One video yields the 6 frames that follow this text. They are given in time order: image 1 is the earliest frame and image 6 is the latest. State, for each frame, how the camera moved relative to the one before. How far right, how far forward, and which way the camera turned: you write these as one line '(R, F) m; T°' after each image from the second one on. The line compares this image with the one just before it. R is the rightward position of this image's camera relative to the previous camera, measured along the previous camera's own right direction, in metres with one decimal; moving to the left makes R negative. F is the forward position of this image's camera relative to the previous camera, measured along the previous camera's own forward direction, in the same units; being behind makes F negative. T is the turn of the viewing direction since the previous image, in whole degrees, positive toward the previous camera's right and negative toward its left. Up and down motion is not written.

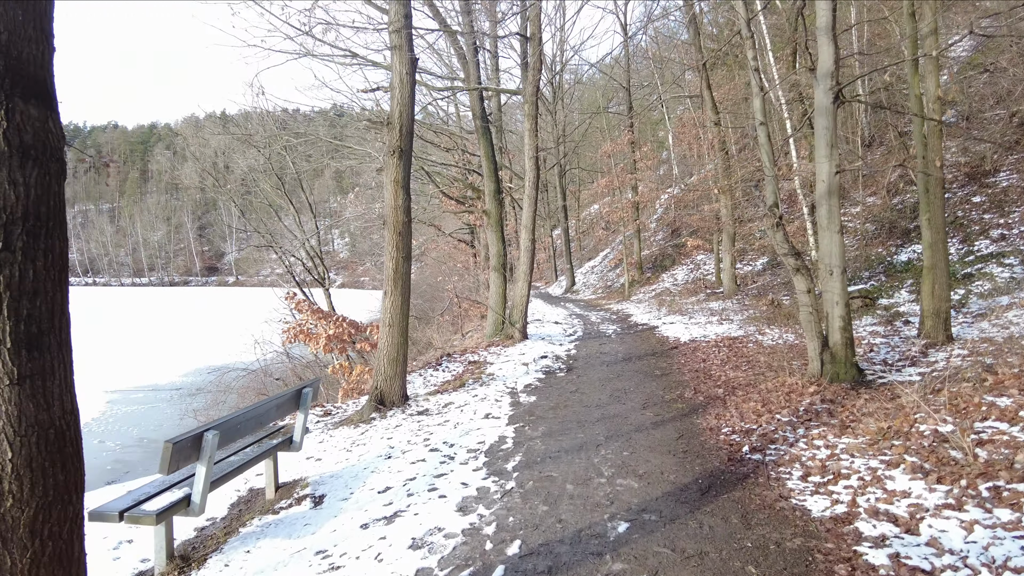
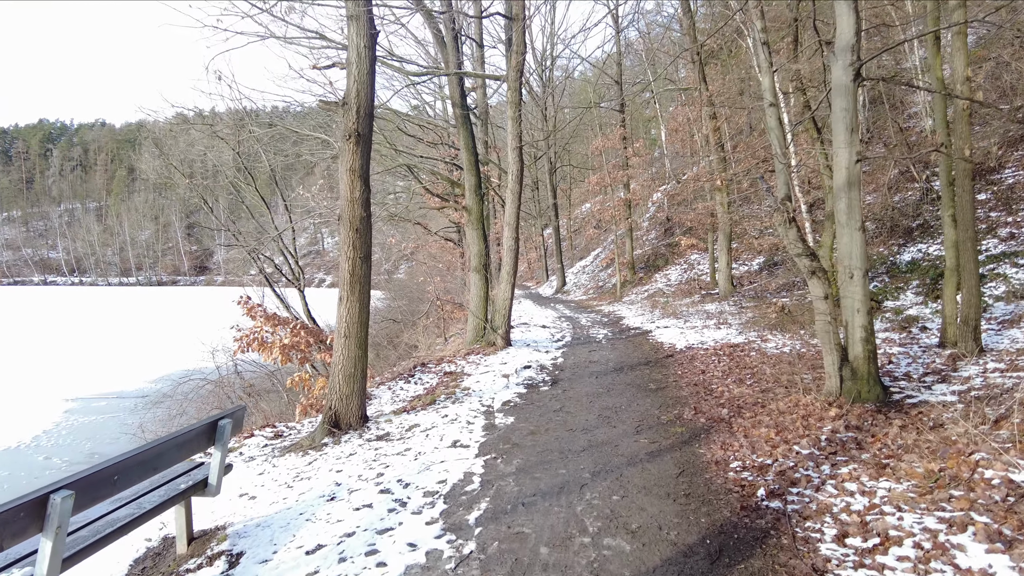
(+0.1, +0.8) m; +1°
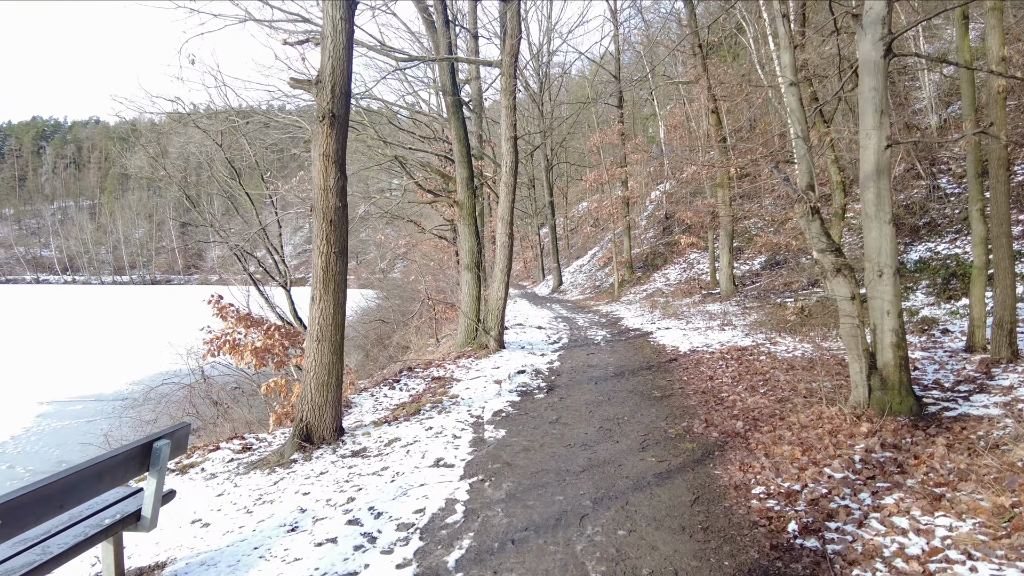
(0.0, +0.5) m; 0°
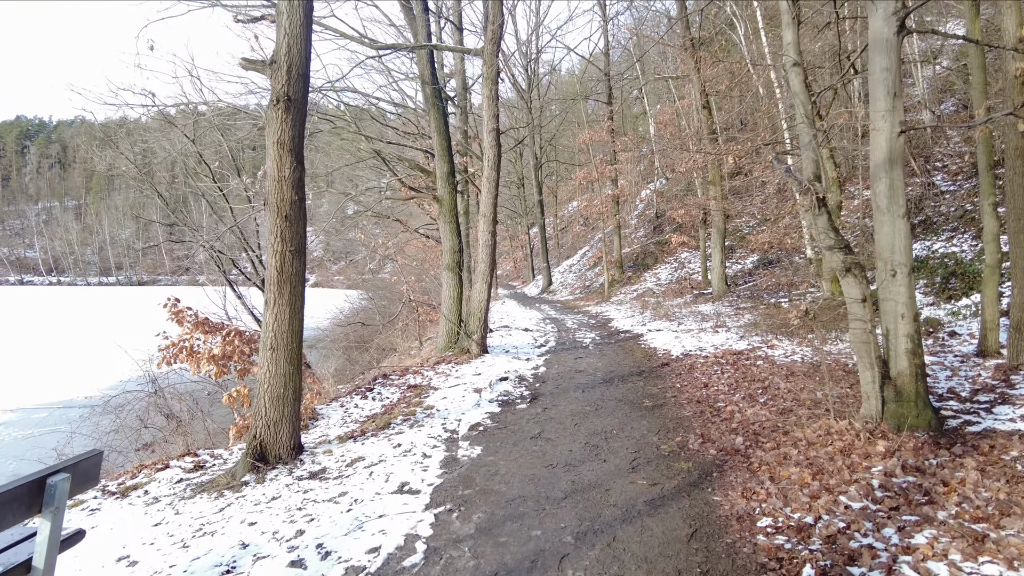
(+0.1, +0.5) m; +1°
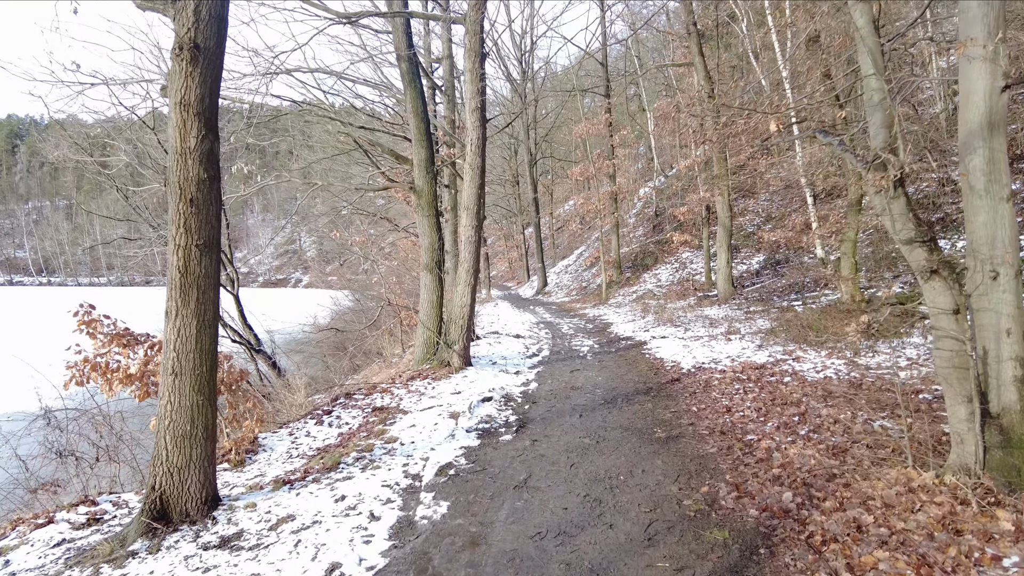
(+0.1, +1.1) m; 0°
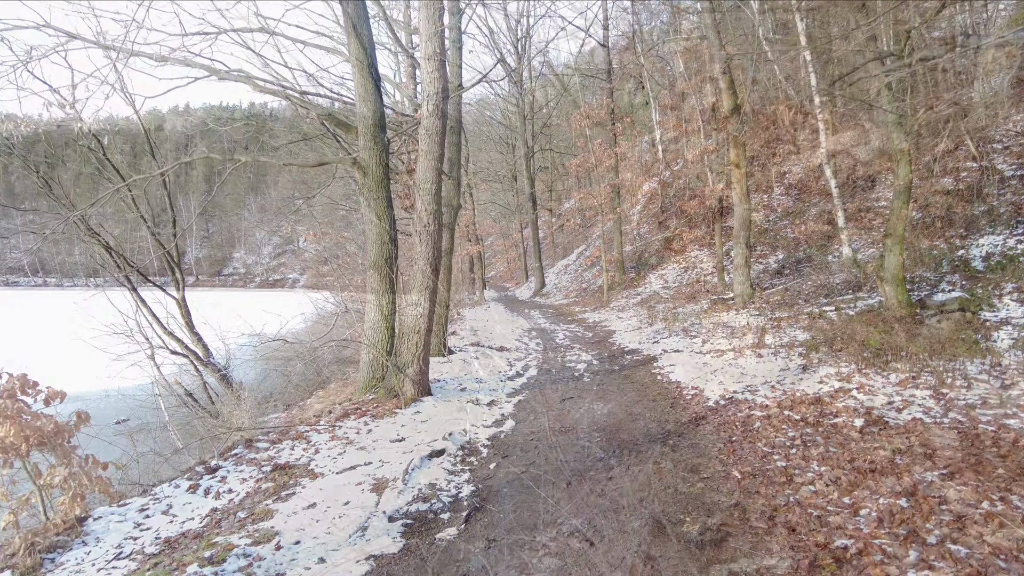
(+0.2, +1.7) m; 0°
